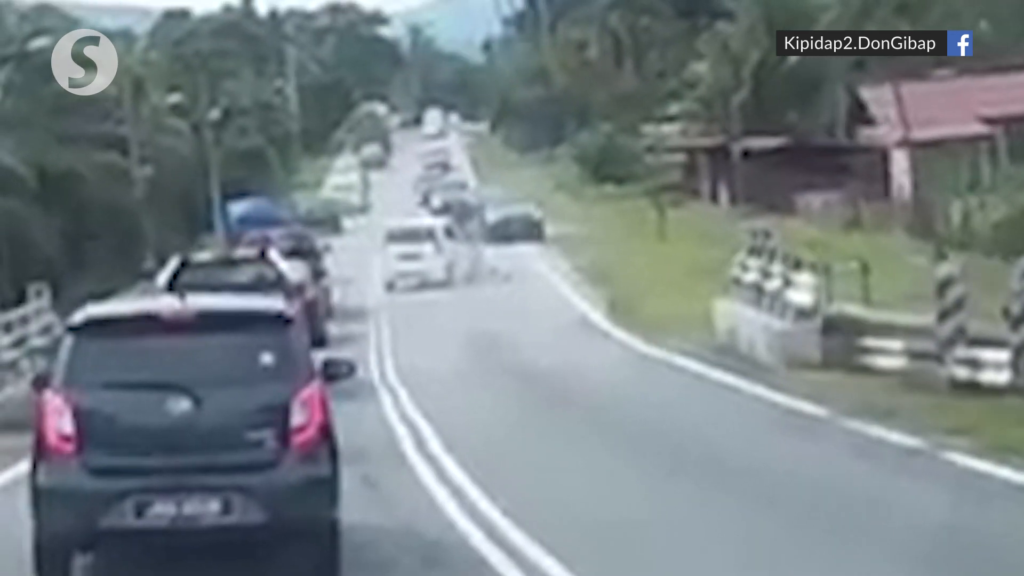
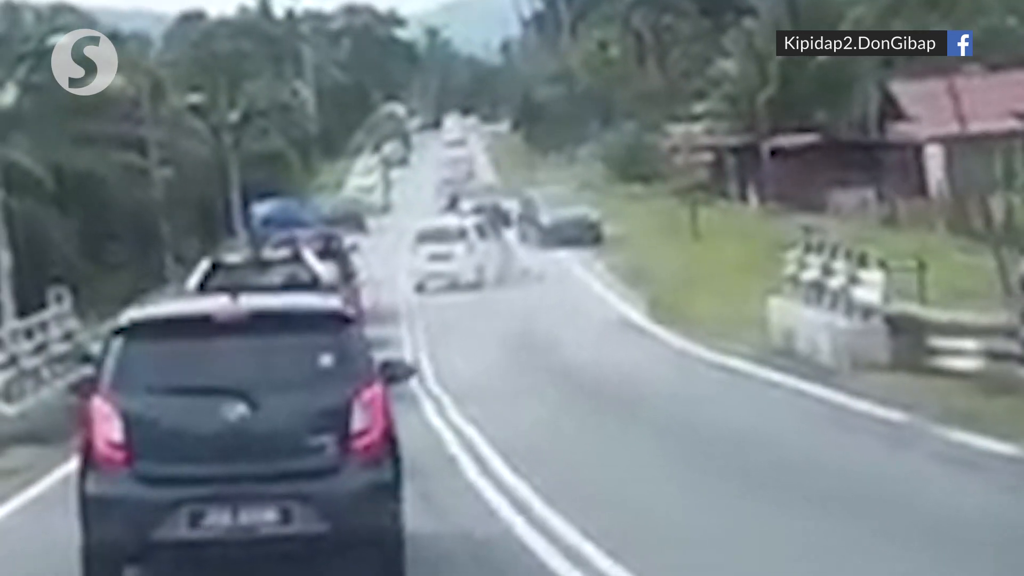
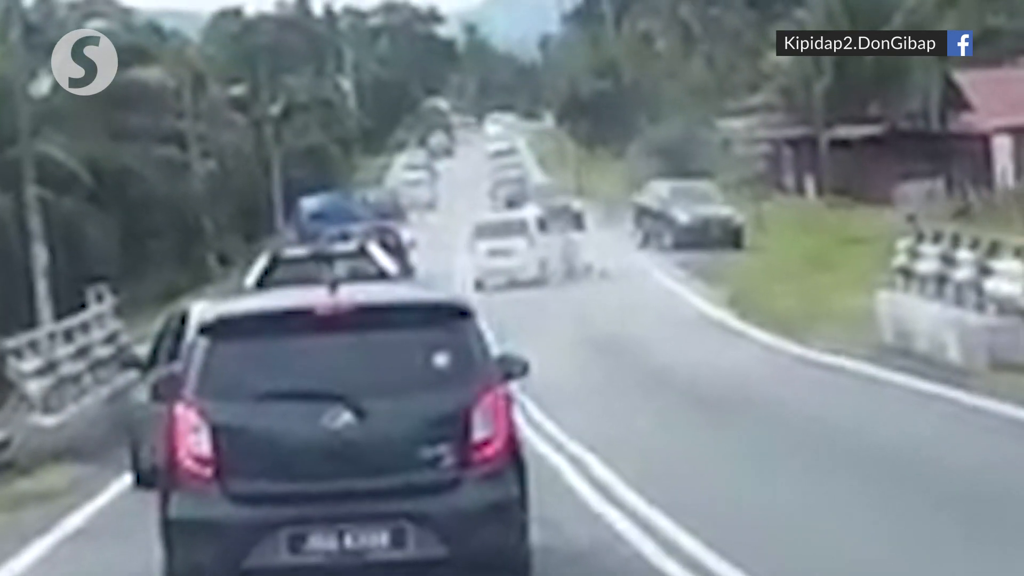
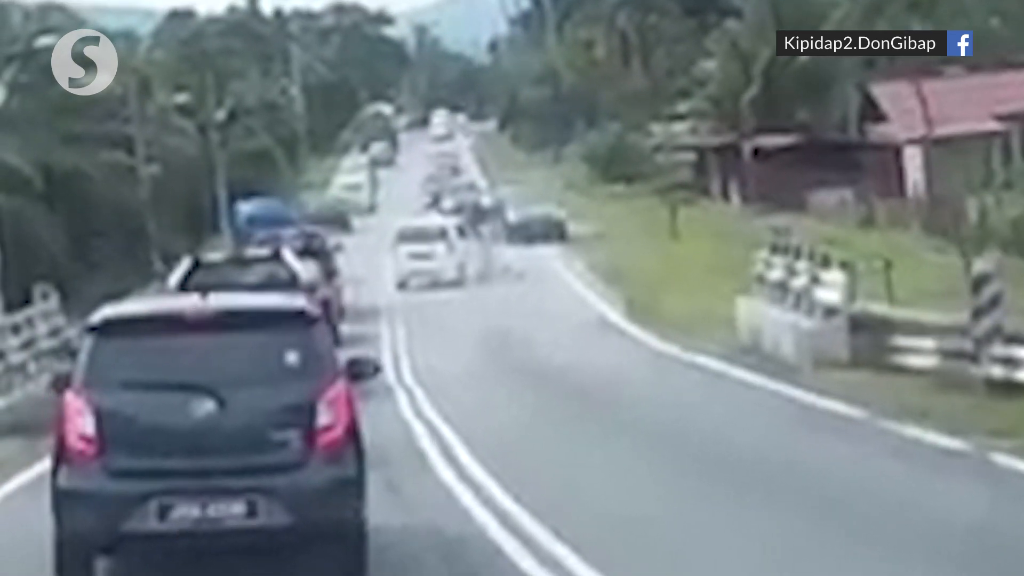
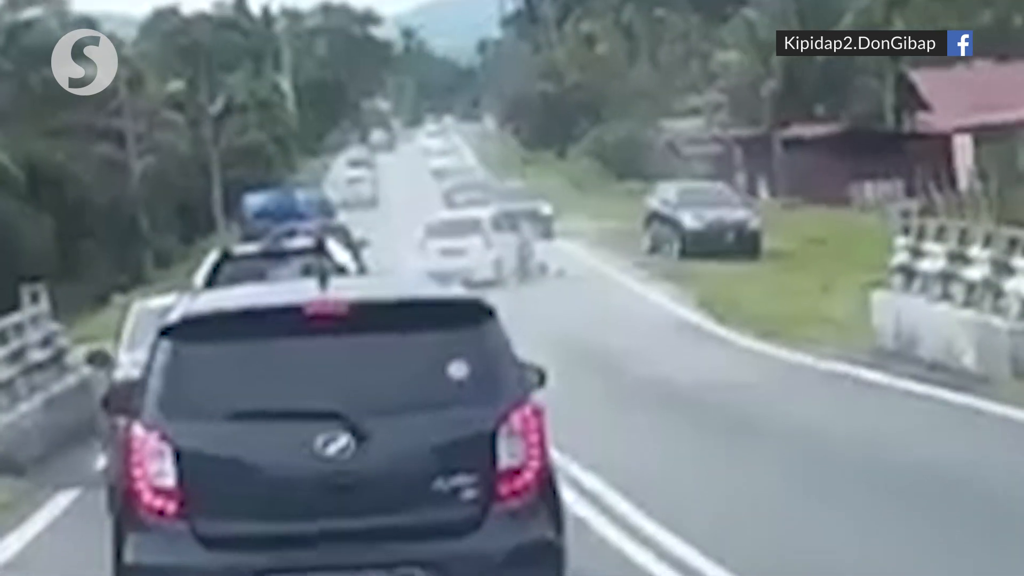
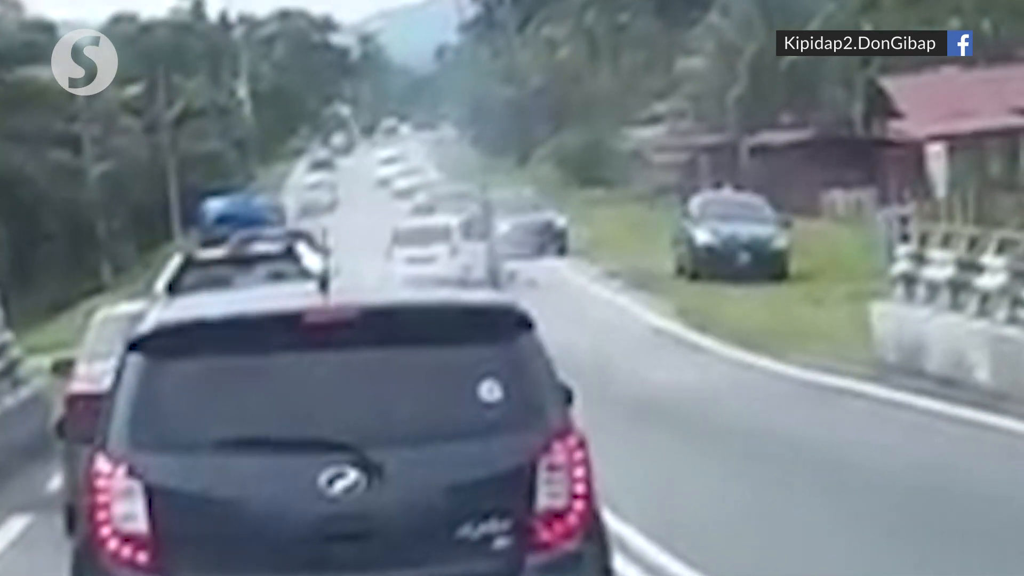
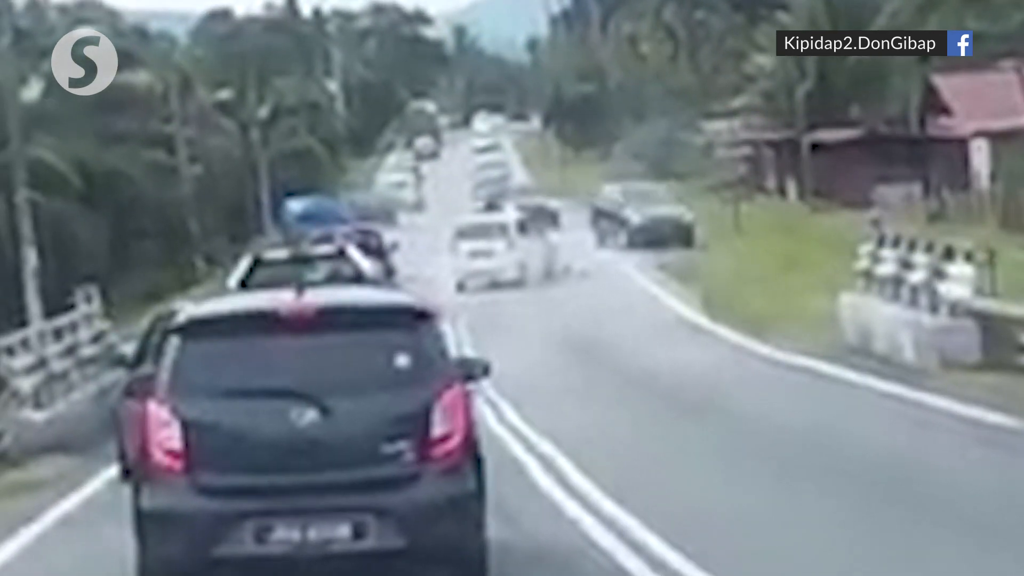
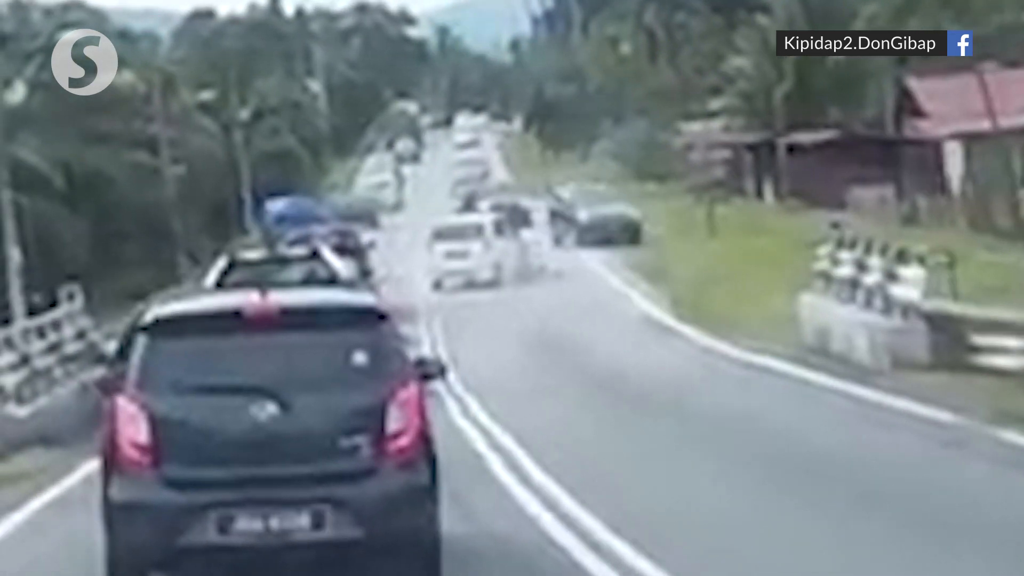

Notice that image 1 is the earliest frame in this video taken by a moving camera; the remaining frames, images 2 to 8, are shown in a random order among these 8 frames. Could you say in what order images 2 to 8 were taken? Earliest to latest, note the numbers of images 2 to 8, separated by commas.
4, 2, 8, 7, 3, 5, 6
